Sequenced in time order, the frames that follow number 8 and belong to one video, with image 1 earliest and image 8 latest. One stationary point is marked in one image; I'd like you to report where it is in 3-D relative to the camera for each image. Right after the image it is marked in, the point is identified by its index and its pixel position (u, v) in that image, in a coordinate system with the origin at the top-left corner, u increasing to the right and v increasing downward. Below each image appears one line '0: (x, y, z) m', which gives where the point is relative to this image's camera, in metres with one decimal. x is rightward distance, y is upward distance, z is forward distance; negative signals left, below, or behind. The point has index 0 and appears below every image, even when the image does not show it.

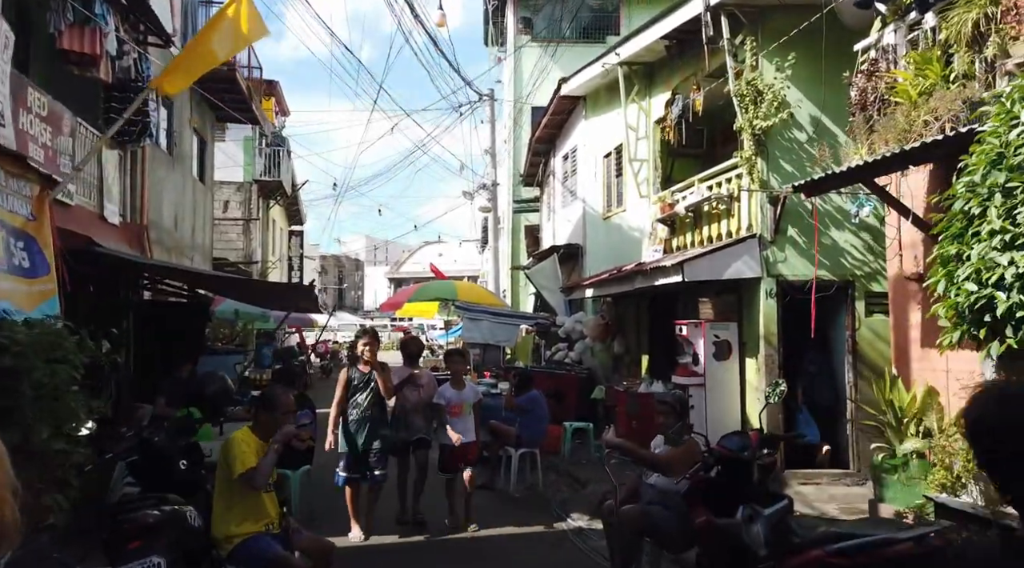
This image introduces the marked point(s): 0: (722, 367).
0: (+2.4, -1.0, +9.5) m
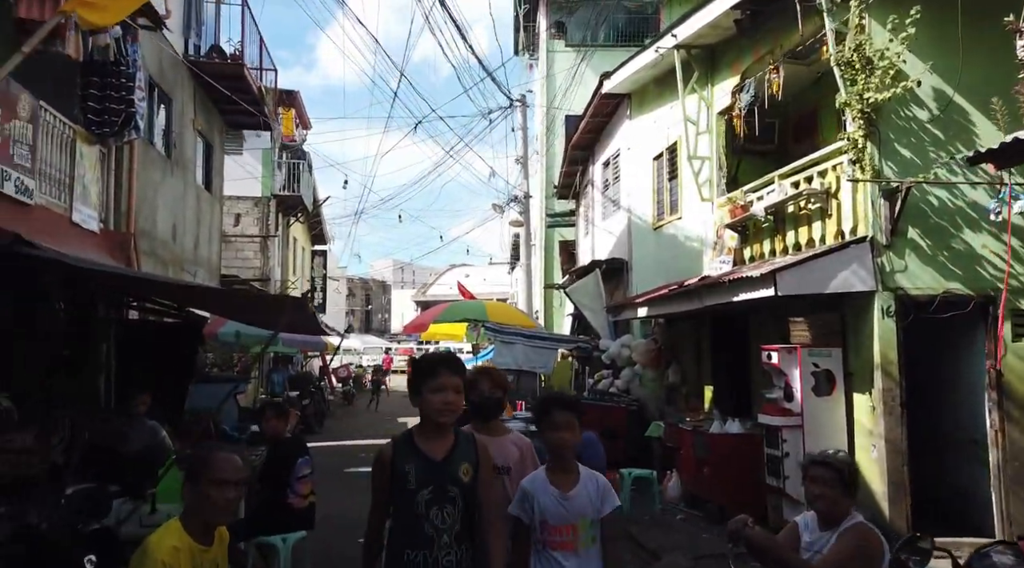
0: (+2.9, -1.1, +7.6) m
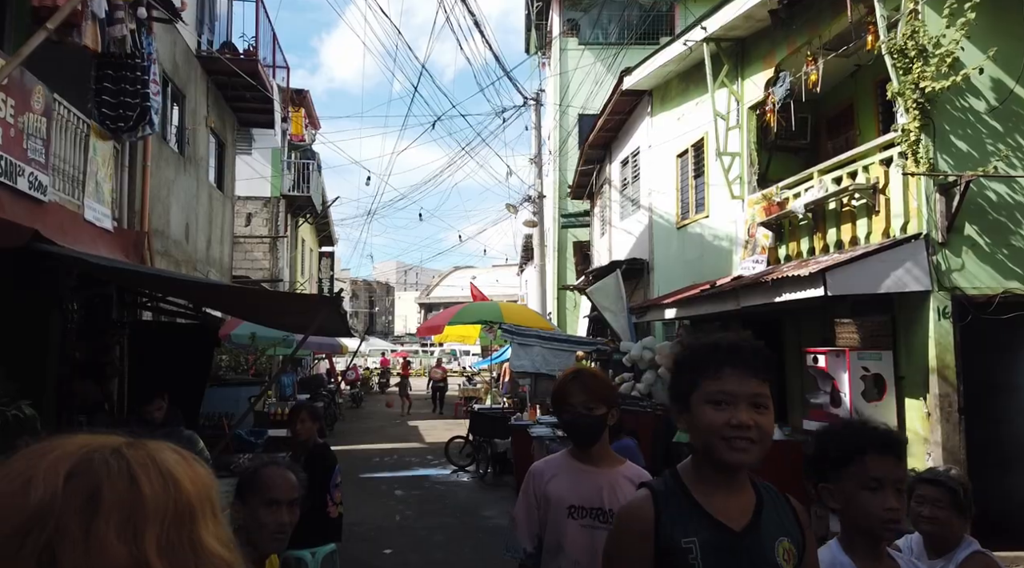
0: (+3.2, -1.1, +7.2) m
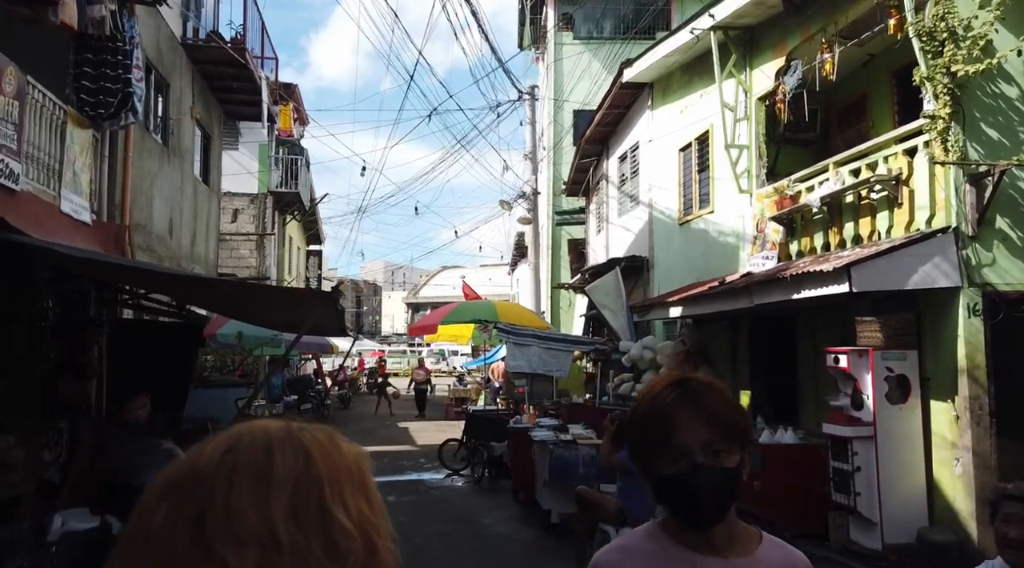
0: (+3.3, -1.1, +6.9) m
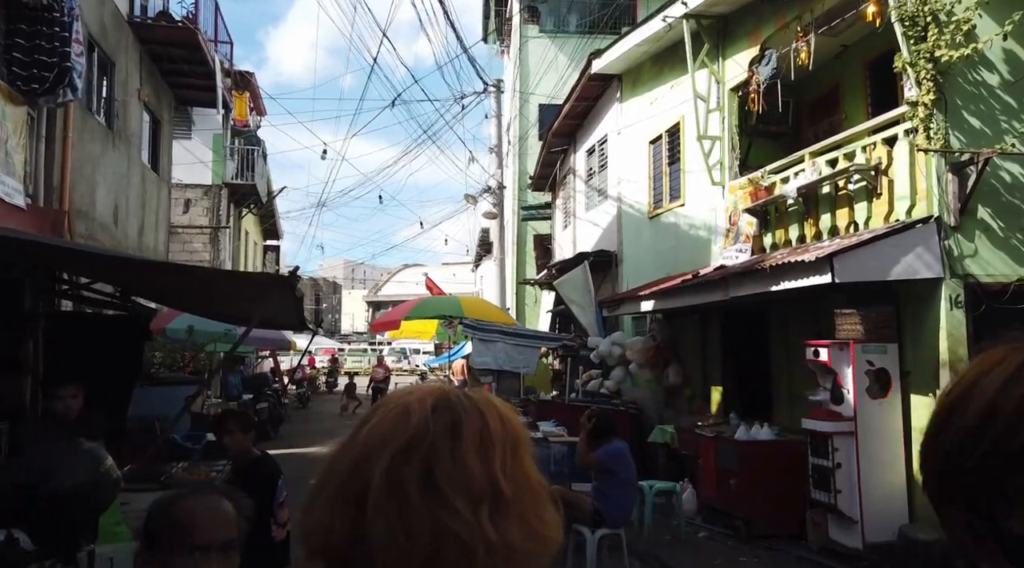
0: (+3.0, -1.0, +6.7) m
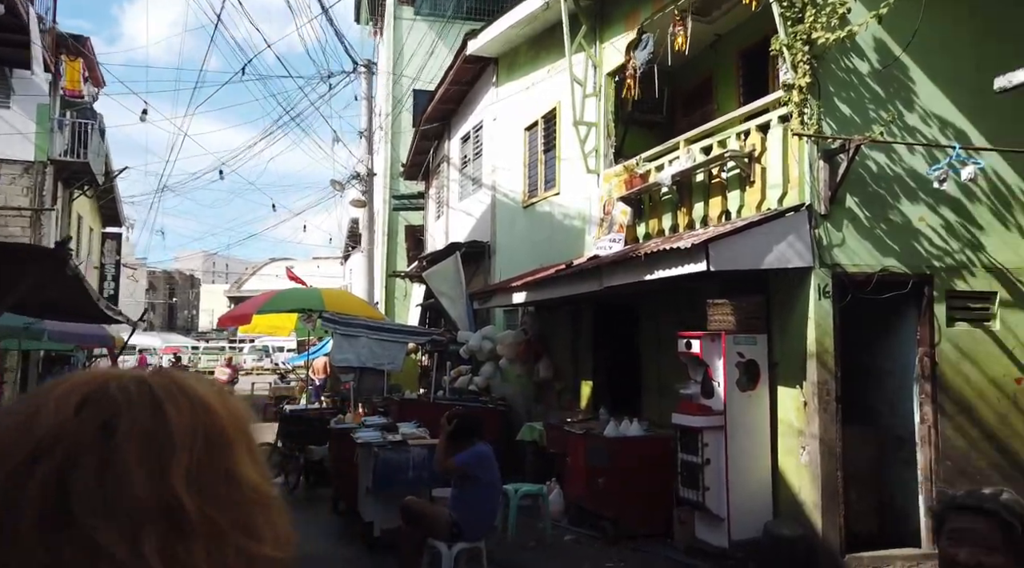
0: (+1.9, -0.9, +6.5) m
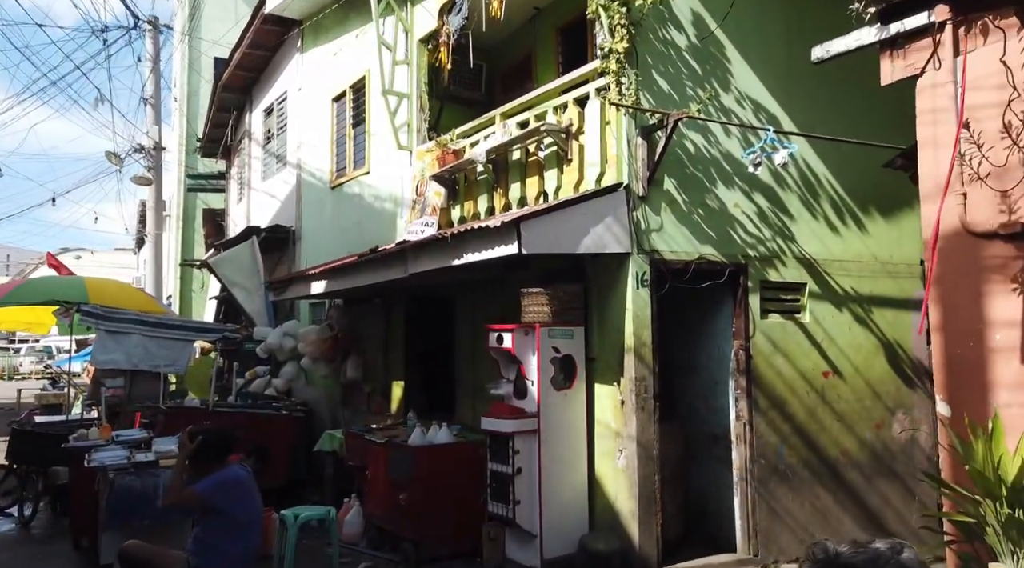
0: (+0.4, -0.8, +5.8) m
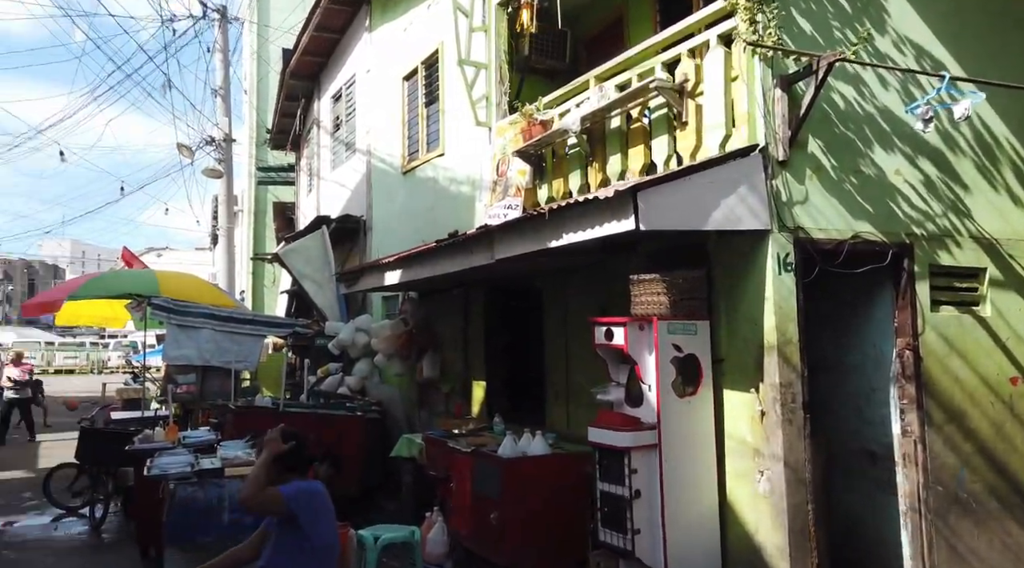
0: (+1.0, -0.7, +4.8) m
